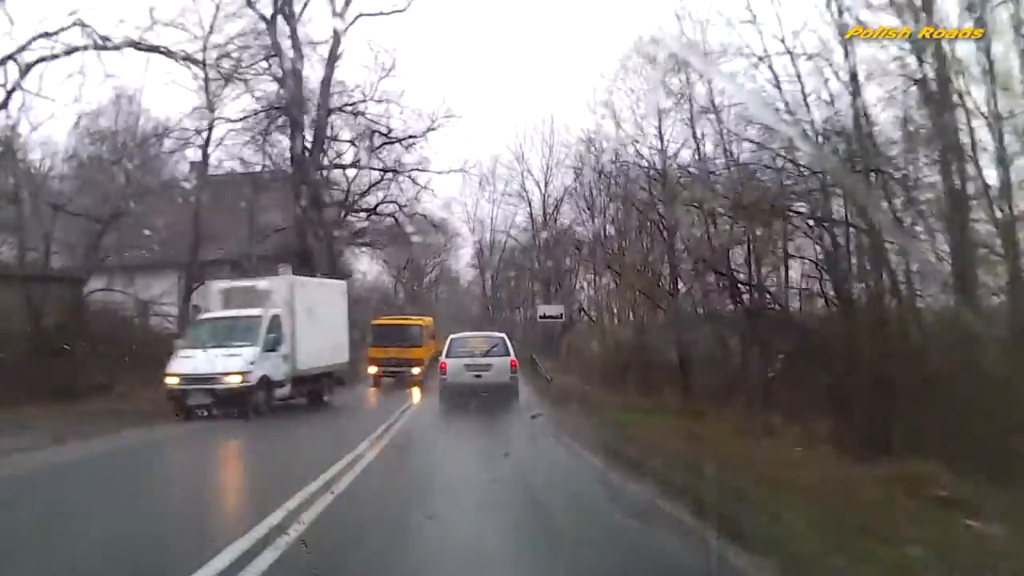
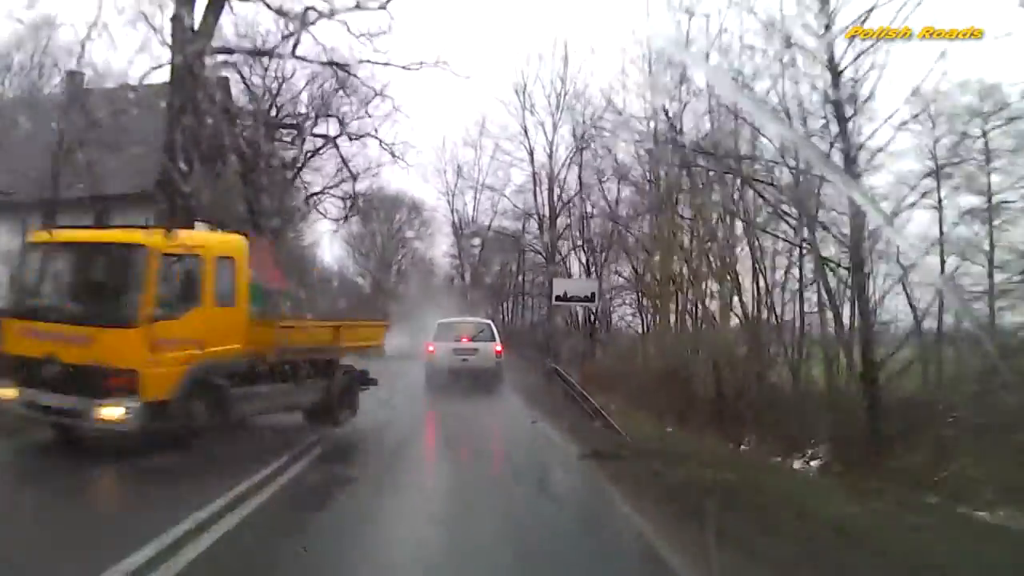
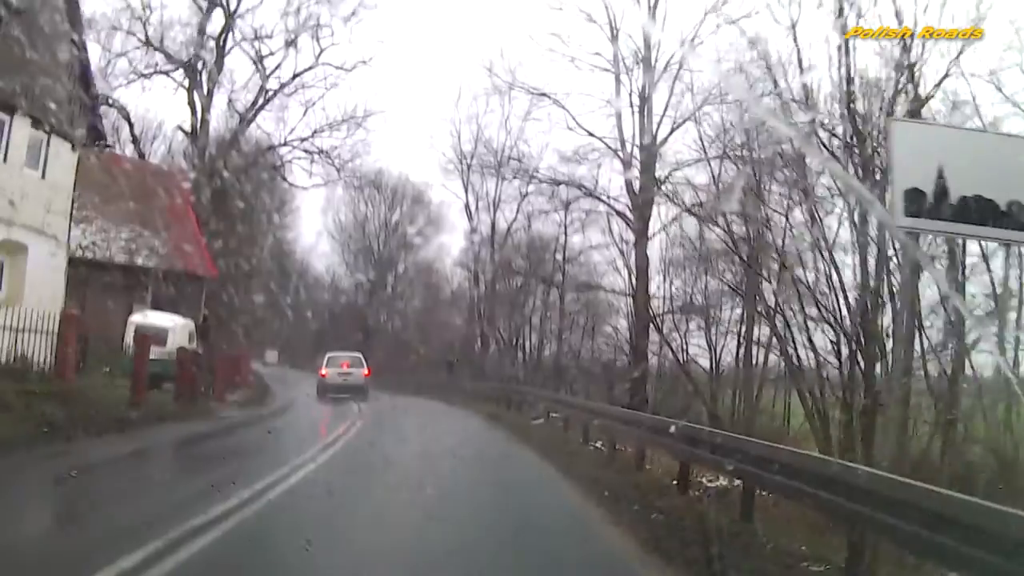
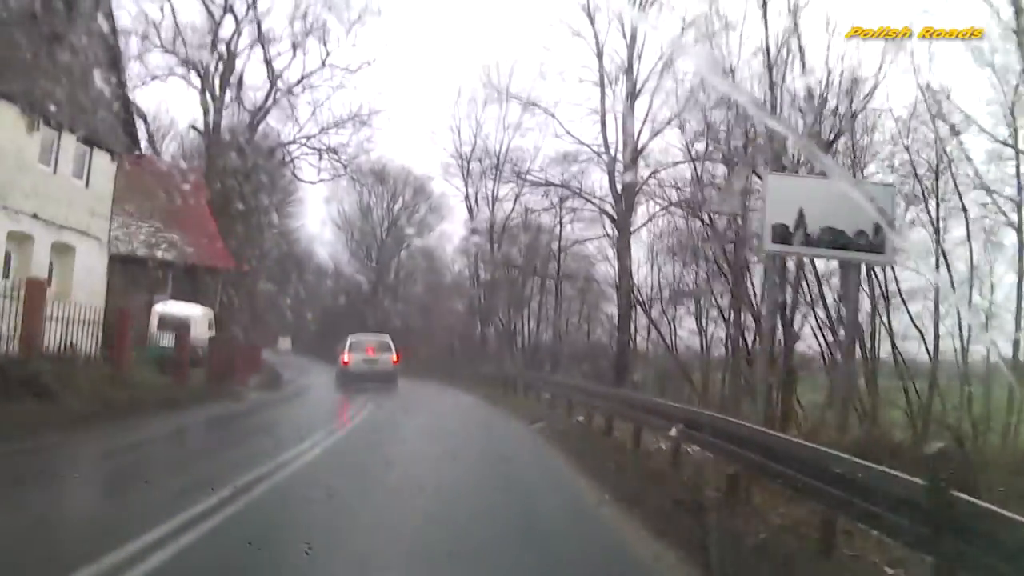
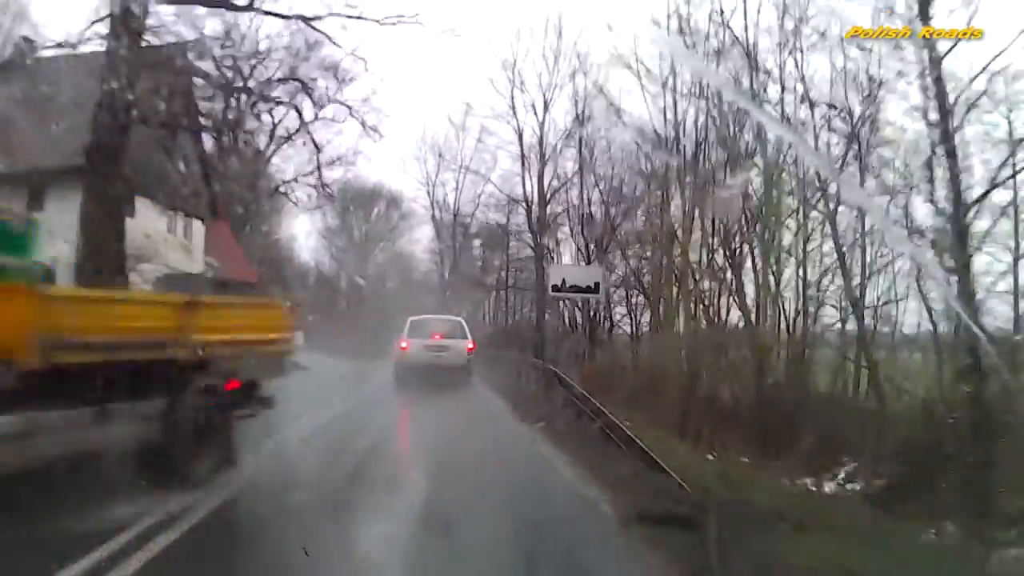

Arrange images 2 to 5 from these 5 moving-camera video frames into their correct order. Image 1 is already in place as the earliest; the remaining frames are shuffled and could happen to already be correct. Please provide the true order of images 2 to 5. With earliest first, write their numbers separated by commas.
2, 5, 4, 3
